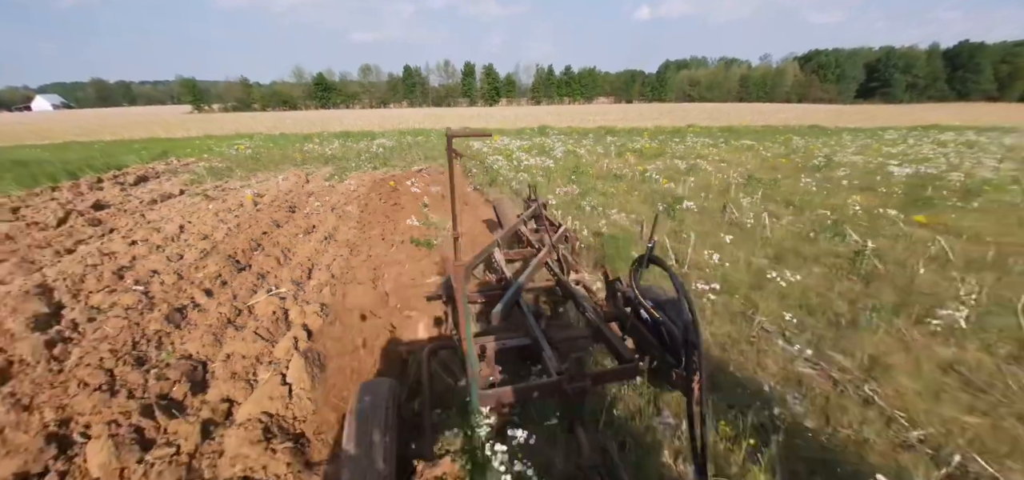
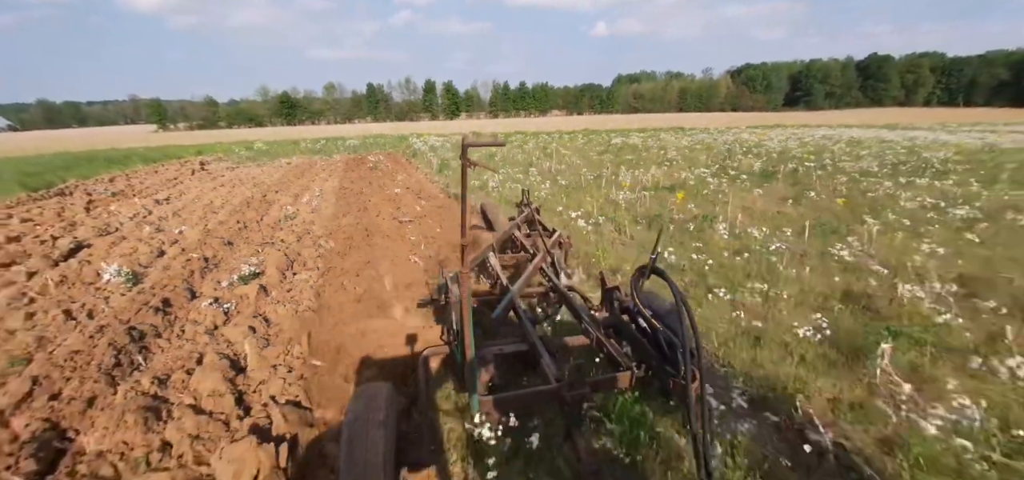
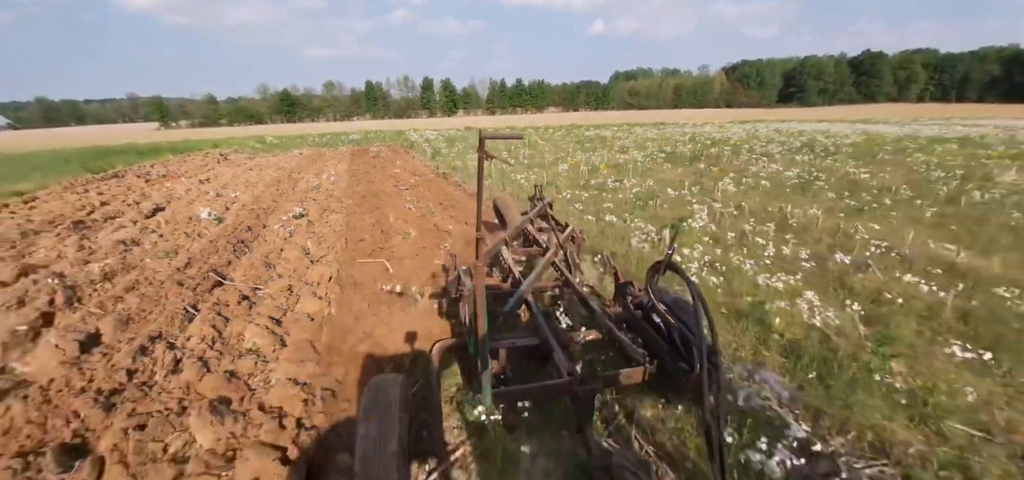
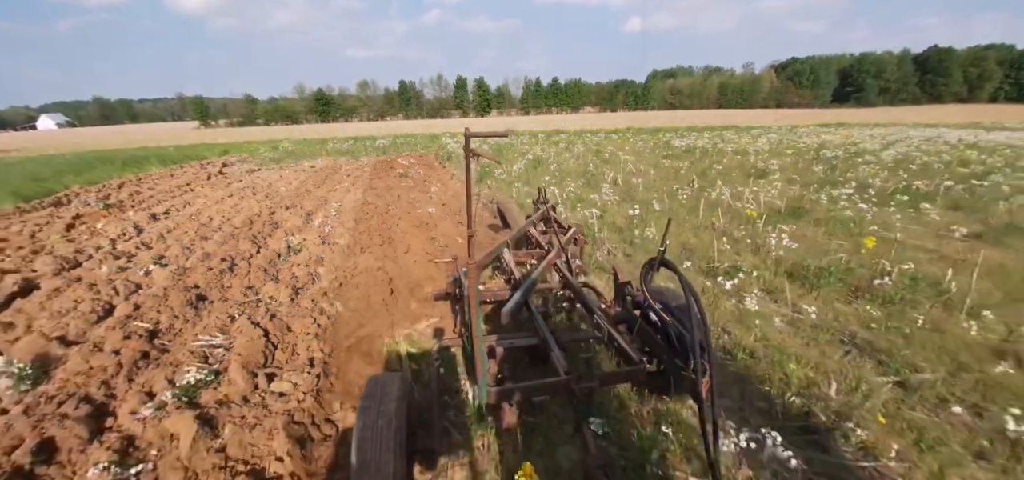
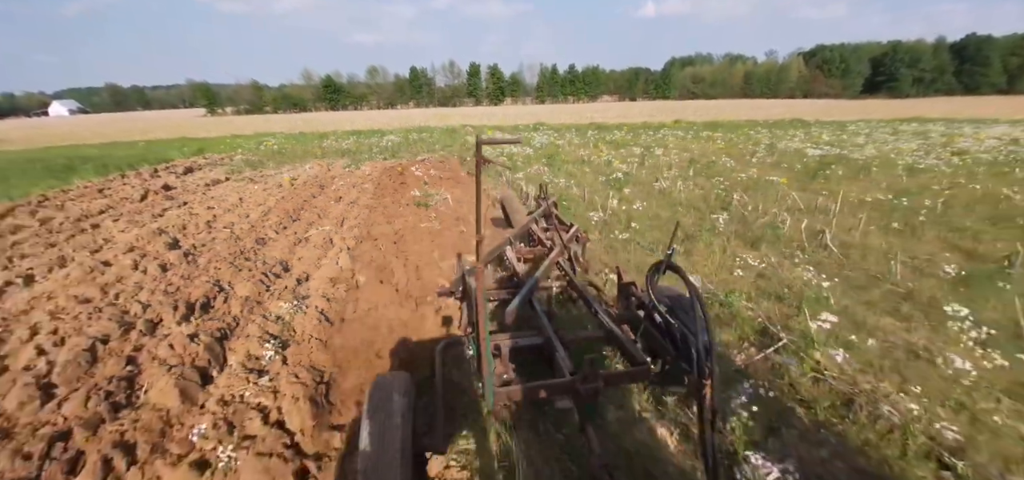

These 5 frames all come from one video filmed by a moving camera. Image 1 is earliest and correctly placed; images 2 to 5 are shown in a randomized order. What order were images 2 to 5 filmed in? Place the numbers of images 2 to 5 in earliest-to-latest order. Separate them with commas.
5, 4, 2, 3
